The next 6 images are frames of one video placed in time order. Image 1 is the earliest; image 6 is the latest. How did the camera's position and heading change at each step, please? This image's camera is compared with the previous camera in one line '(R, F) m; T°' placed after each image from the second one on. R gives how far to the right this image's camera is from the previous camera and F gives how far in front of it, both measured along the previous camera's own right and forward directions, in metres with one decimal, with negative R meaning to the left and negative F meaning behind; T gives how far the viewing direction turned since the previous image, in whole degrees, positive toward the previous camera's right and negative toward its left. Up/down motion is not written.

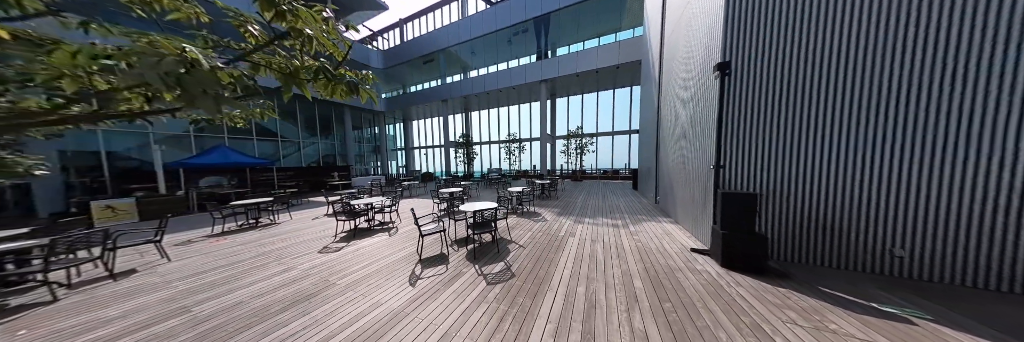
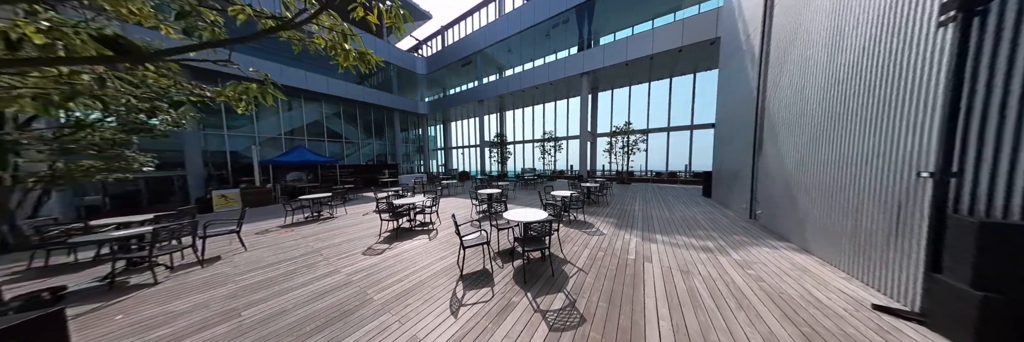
(-0.4, +0.6) m; -10°
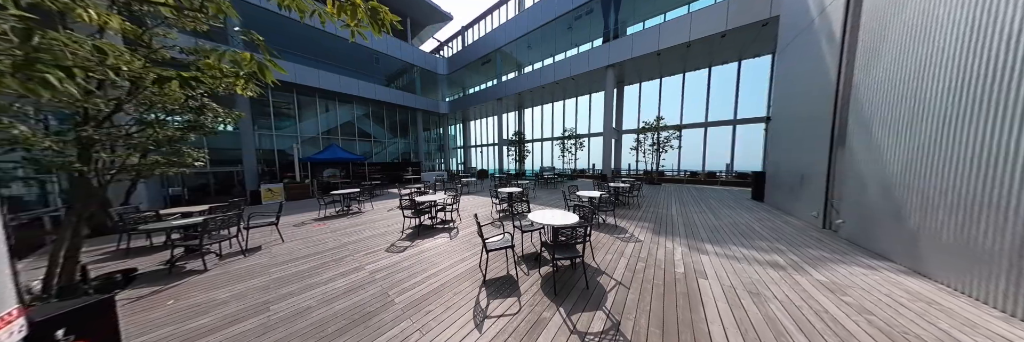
(-0.1, +0.2) m; -5°
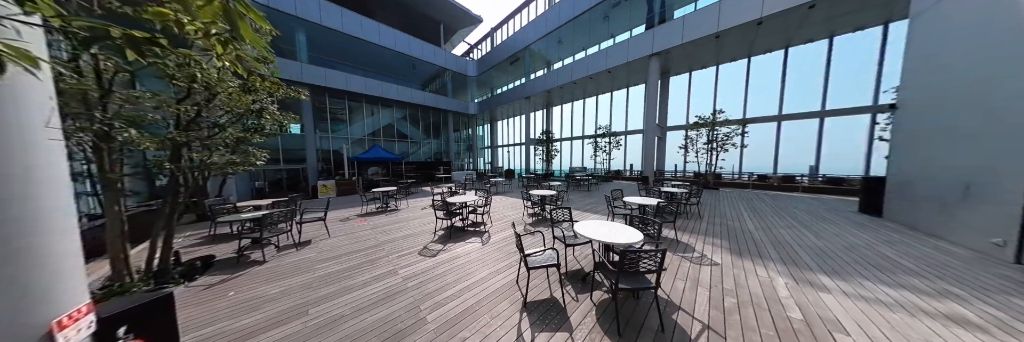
(-0.2, +0.4) m; -8°
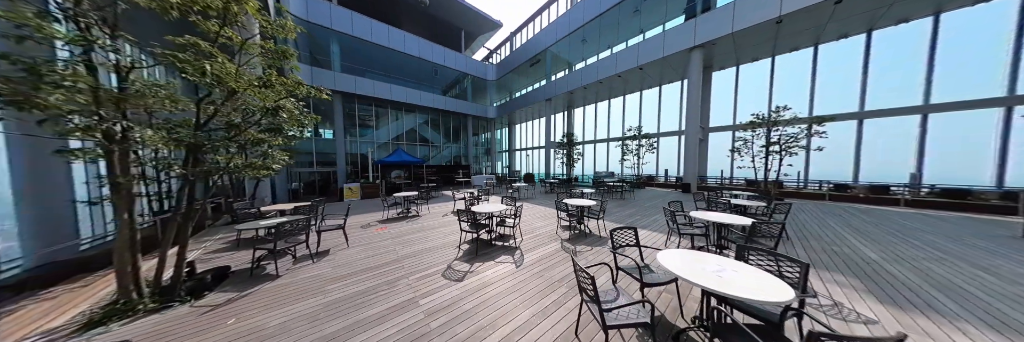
(-0.4, +0.6) m; -5°
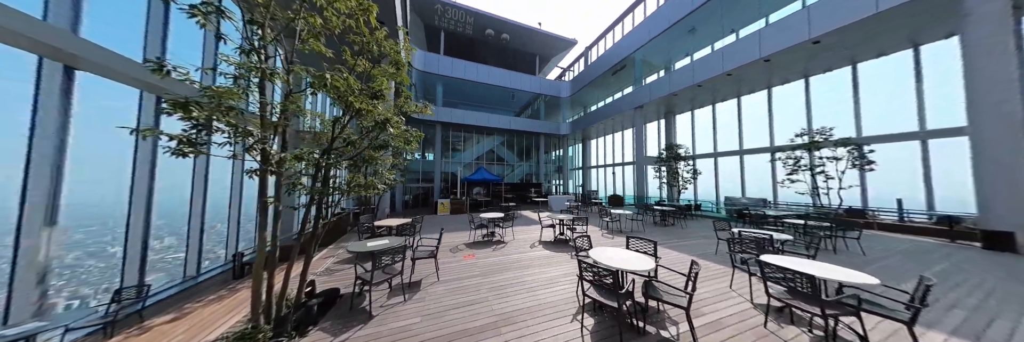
(-1.0, +1.1) m; -21°
